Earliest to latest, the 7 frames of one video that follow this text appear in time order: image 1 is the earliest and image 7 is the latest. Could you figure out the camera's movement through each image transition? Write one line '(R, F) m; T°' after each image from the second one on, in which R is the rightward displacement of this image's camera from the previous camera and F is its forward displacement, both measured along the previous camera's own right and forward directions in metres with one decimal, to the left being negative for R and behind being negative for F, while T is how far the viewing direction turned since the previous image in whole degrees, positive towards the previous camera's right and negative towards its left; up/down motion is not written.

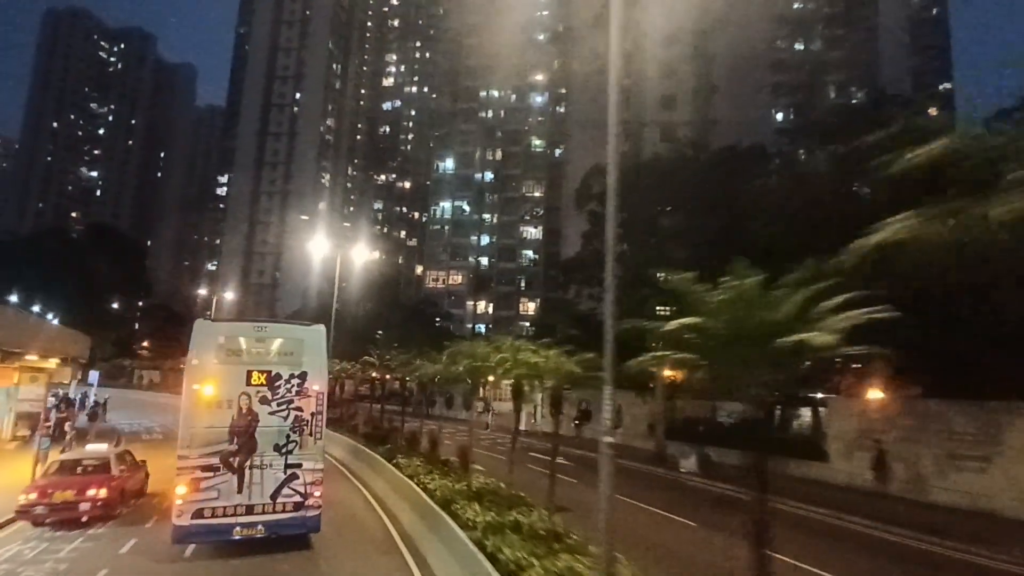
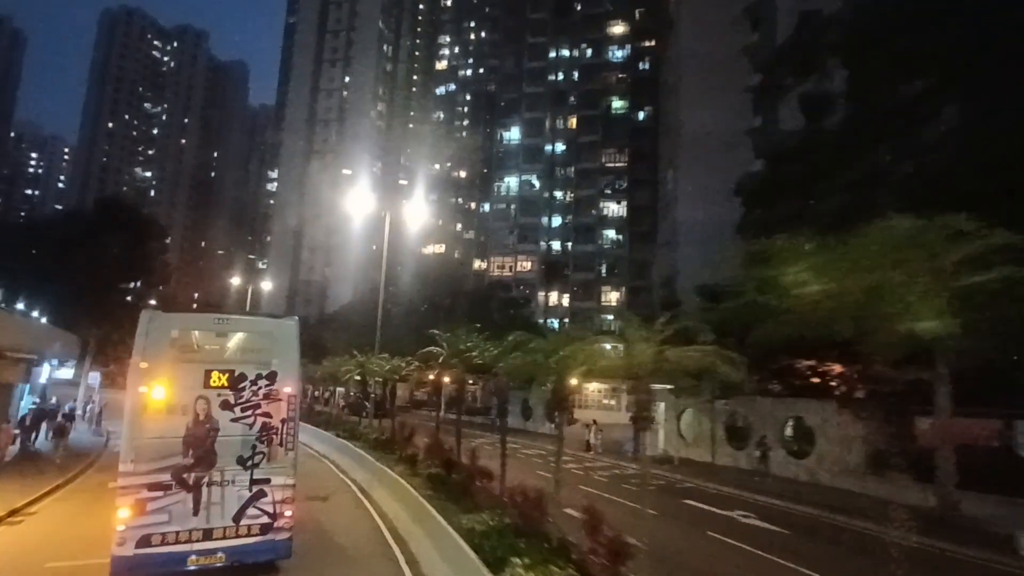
(-2.7, +10.0) m; -5°
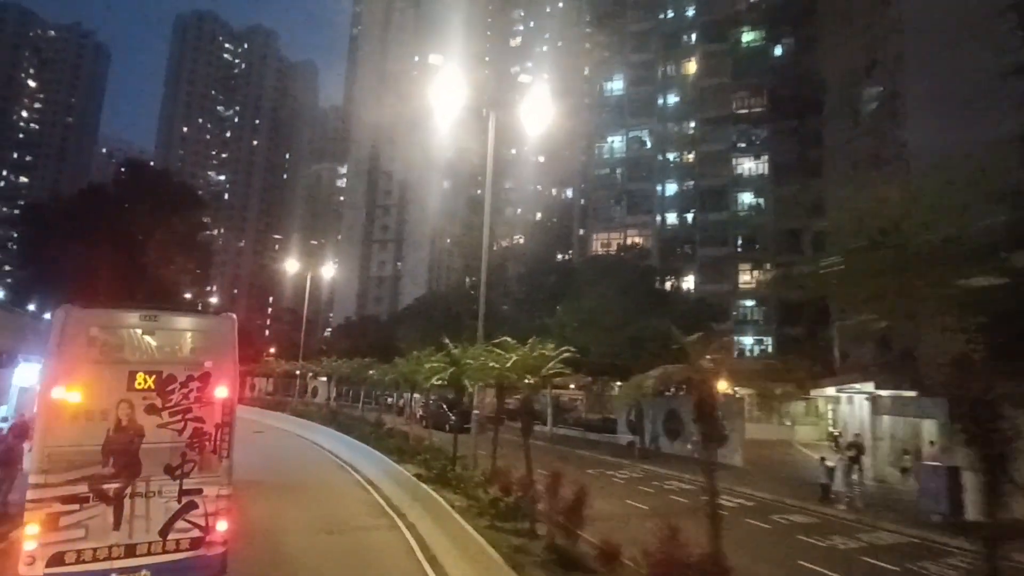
(-3.2, +10.5) m; -7°
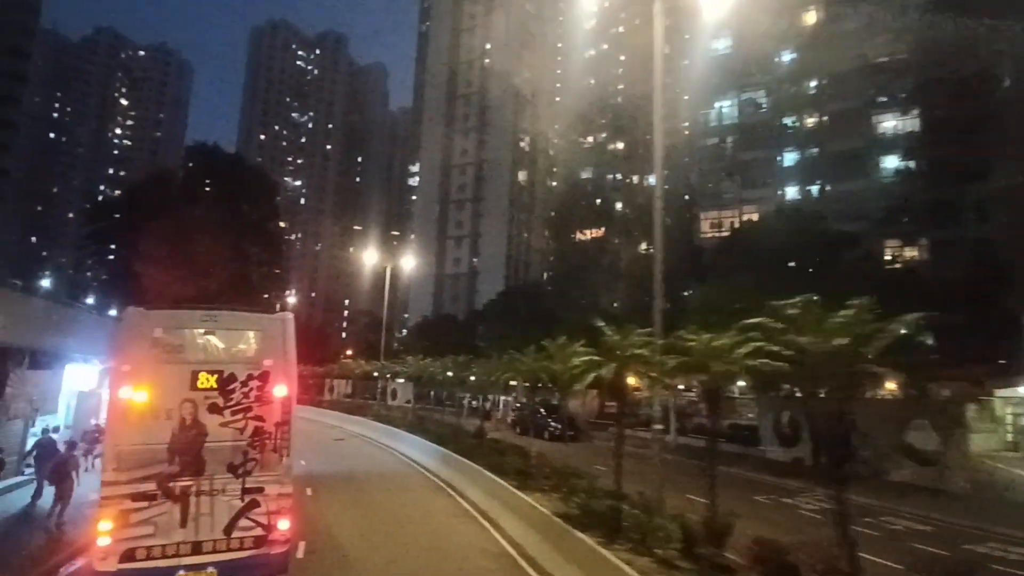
(-2.1, +4.7) m; -6°
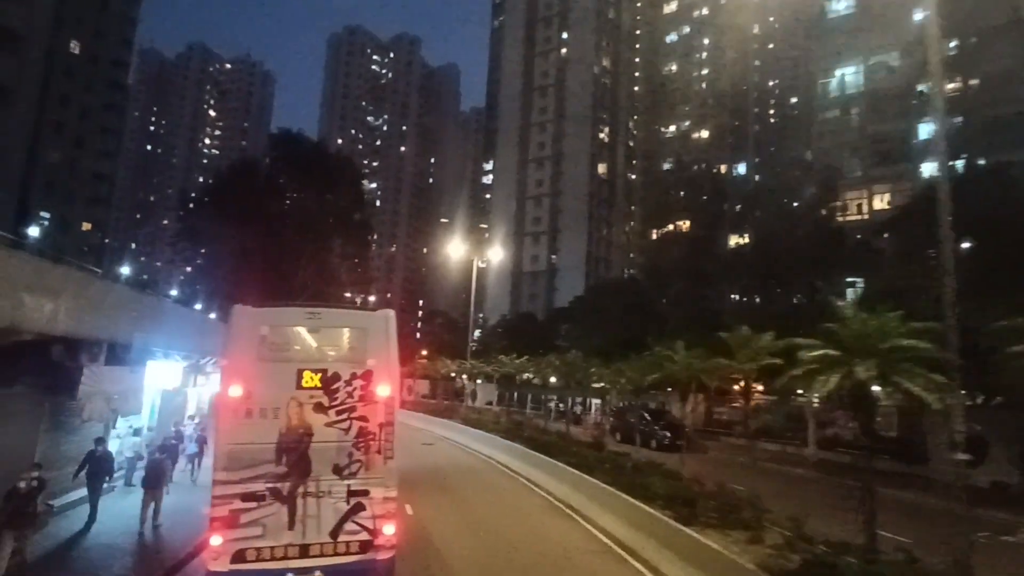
(-1.6, +2.9) m; -7°
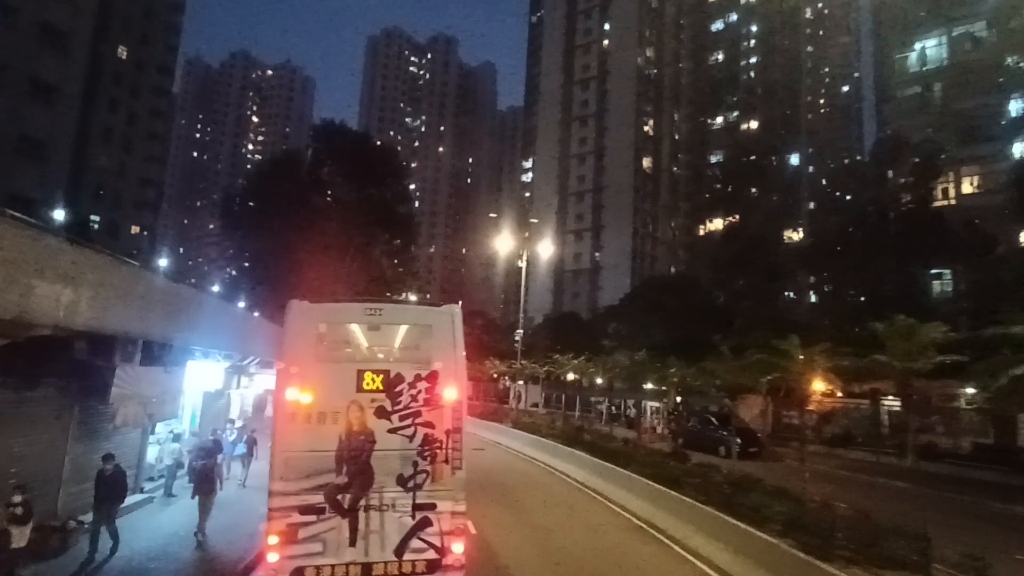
(-0.8, +1.8) m; -3°
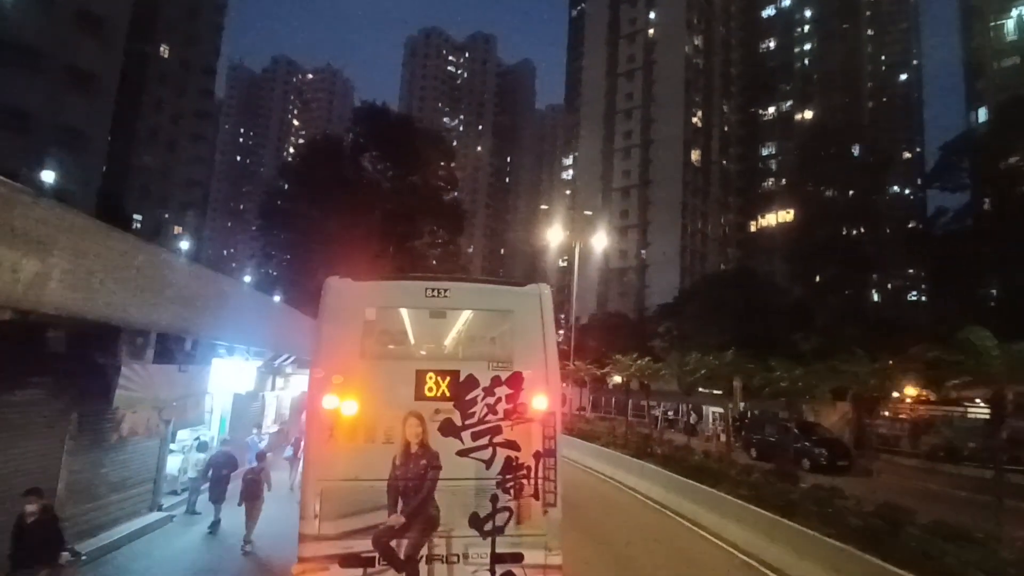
(-0.8, +2.4) m; -4°
